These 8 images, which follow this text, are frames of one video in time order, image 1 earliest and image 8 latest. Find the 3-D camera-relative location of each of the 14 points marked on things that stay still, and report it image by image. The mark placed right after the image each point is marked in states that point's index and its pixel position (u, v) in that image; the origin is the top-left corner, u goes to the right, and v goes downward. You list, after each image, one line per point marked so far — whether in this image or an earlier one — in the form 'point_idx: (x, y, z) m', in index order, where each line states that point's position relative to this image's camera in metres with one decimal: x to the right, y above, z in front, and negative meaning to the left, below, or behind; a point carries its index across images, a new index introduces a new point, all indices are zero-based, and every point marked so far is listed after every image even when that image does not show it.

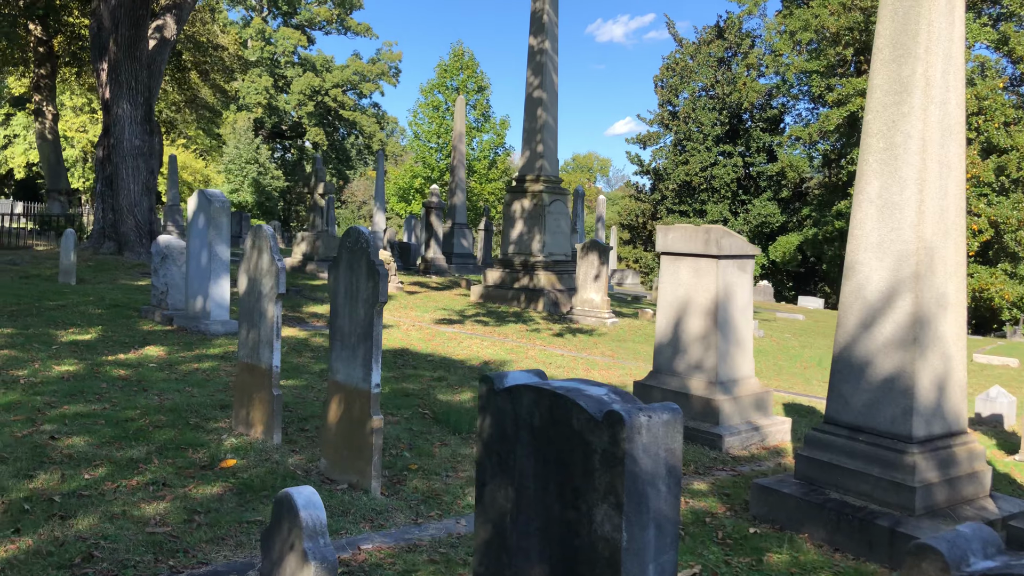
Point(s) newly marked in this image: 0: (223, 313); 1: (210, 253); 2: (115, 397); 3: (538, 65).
0: (-2.9, -0.3, +8.4) m
1: (-3.0, +0.3, +8.3) m
2: (-2.6, -0.7, +5.5) m
3: (+0.4, +3.7, +13.8) m
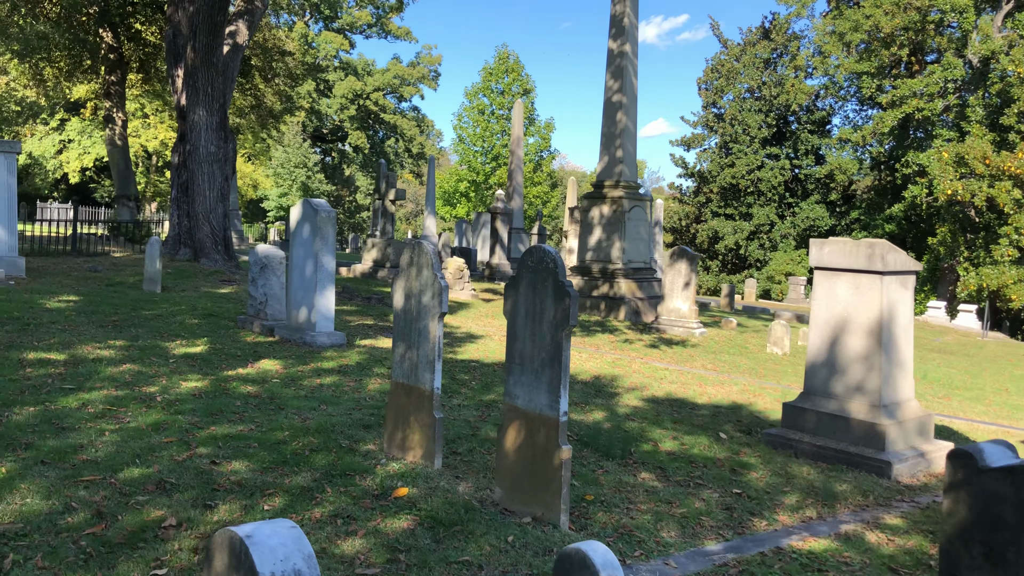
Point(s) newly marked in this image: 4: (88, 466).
0: (-1.8, -0.4, +8.3) m
1: (-1.9, +0.2, +8.2) m
2: (-1.6, -0.8, +5.4) m
3: (+1.7, +3.5, +13.5) m
4: (-2.1, -0.9, +4.2) m
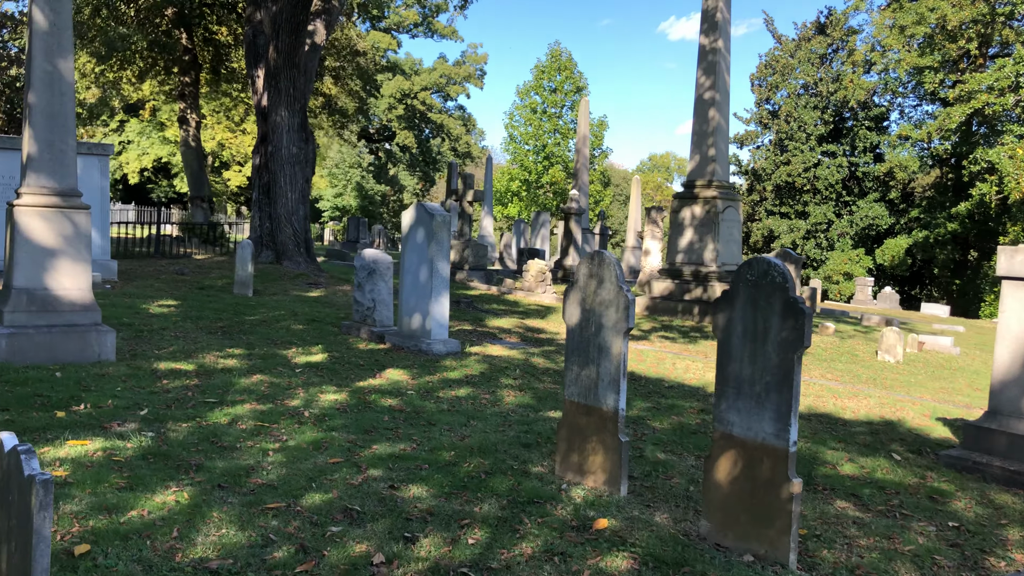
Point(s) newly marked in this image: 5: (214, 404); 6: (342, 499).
0: (-0.7, -0.4, +8.0) m
1: (-0.8, +0.2, +7.9) m
2: (-0.6, -0.9, +5.1) m
3: (+3.1, +3.5, +13.1) m
4: (-1.2, -1.0, +4.0) m
5: (-1.9, -0.7, +5.4) m
6: (-0.8, -1.0, +4.0) m
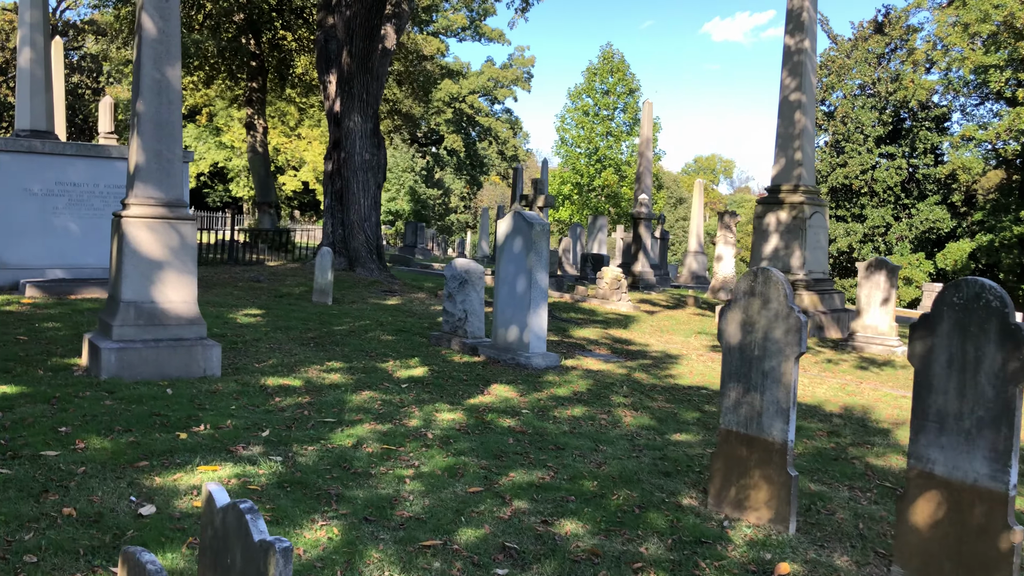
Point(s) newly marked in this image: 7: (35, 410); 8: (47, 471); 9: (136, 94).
0: (+0.3, -0.5, +7.7) m
1: (+0.1, +0.1, +7.6) m
2: (+0.2, -1.0, +4.8) m
3: (+4.3, +3.3, +12.6) m
4: (-0.4, -1.1, +3.7) m
5: (-1.1, -0.8, +5.2) m
6: (-0.1, -1.1, +3.7) m
7: (-2.8, -0.7, +4.9) m
8: (-2.2, -0.9, +4.0) m
9: (-2.7, +1.4, +6.0) m
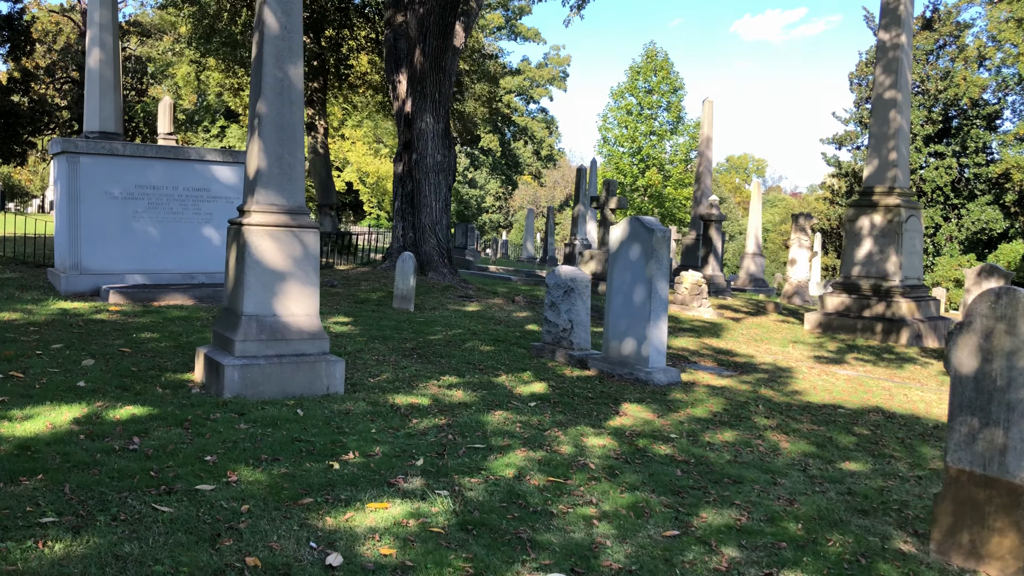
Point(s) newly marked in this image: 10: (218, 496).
0: (+1.3, -0.6, +7.3) m
1: (+1.2, 0.0, +7.2) m
2: (+1.1, -1.1, +4.4) m
3: (+5.4, +3.2, +12.1) m
4: (+0.5, -1.1, +3.3) m
5: (-0.2, -0.9, +4.8) m
6: (+0.8, -1.2, +3.3) m
7: (-1.8, -0.8, +4.6) m
8: (-1.3, -1.0, +3.6) m
9: (-1.7, +1.3, +5.7) m
10: (-1.3, -0.9, +3.8) m
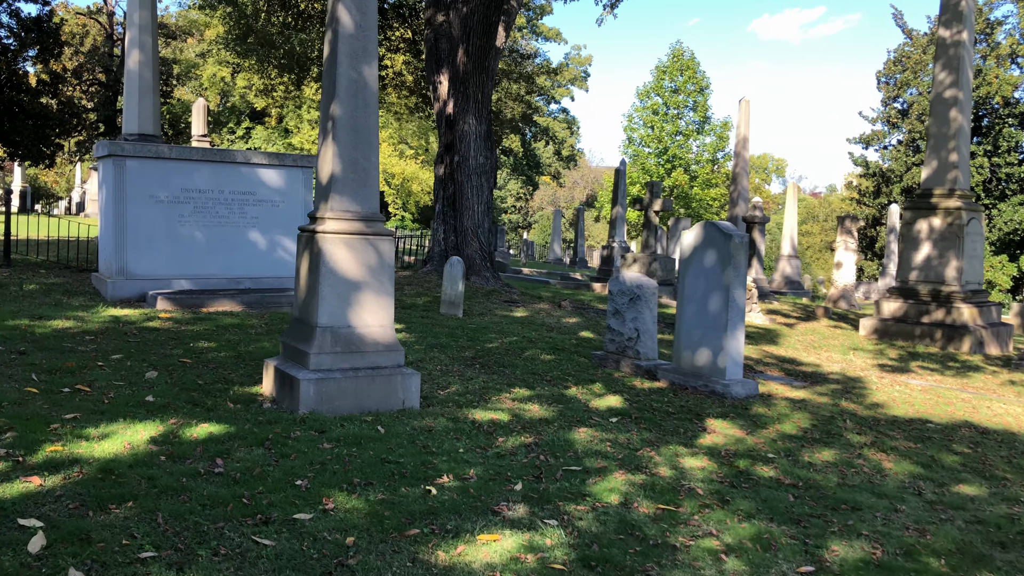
0: (+1.9, -0.7, +7.0) m
1: (+1.7, -0.1, +6.9) m
2: (+1.6, -1.1, +4.1) m
3: (+6.1, +3.2, +11.7) m
4: (+1.0, -1.2, +3.0) m
5: (+0.4, -1.0, +4.5) m
6: (+1.3, -1.2, +3.0) m
7: (-1.3, -0.9, +4.3) m
8: (-0.8, -1.0, +3.4) m
9: (-1.2, +1.2, +5.4) m
10: (-0.8, -1.0, +3.5) m
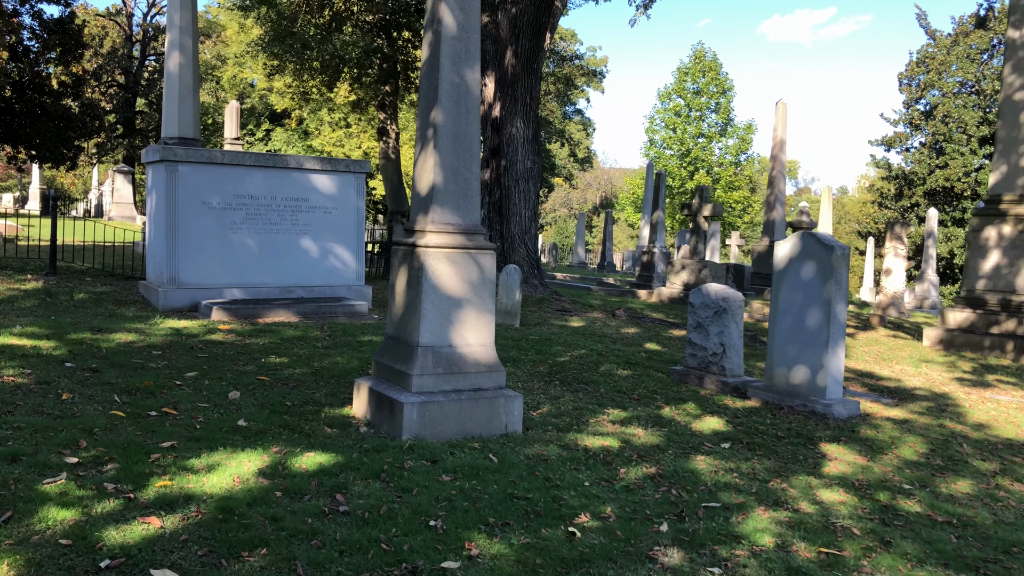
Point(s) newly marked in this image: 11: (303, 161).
0: (+2.5, -0.8, +6.7) m
1: (+2.4, -0.2, +6.5) m
2: (+2.3, -1.2, +3.7) m
3: (+6.9, +3.0, +11.3) m
4: (+1.6, -1.3, +2.7) m
5: (+1.0, -1.1, +4.2) m
6: (+2.0, -1.4, +2.6) m
7: (-0.7, -1.0, +4.0) m
8: (-0.1, -1.1, +3.1) m
9: (-0.5, +1.1, +5.1) m
10: (-0.2, -1.1, +3.2) m
11: (-2.5, +1.5, +10.1) m
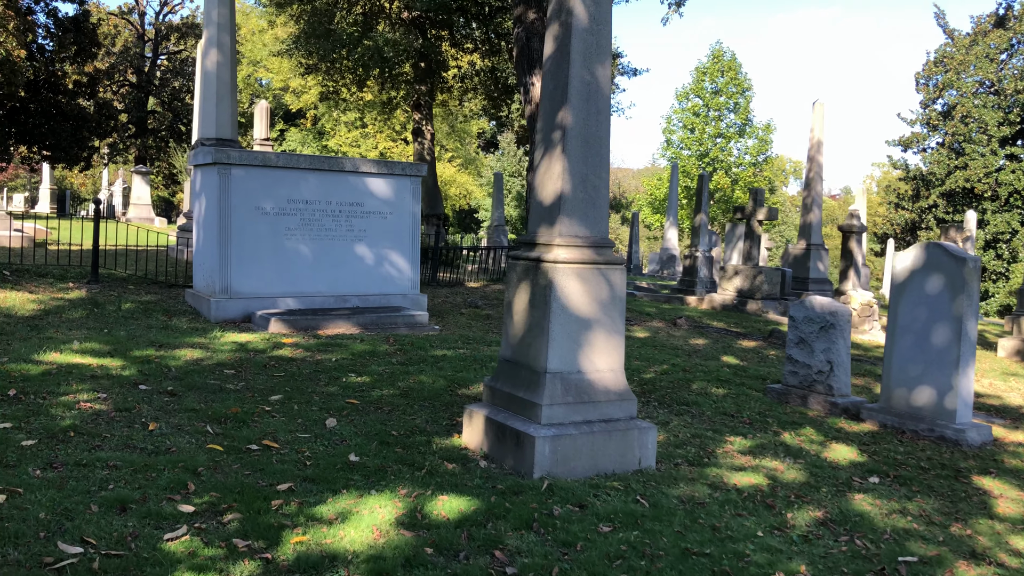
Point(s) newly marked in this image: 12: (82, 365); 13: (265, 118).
0: (+3.3, -0.9, +6.1) m
1: (+3.2, -0.3, +6.0) m
2: (+3.0, -1.4, +3.2) m
3: (+7.6, +2.9, +10.8) m
4: (+2.4, -1.4, +2.2) m
5: (+1.8, -1.2, +3.7) m
6: (+2.7, -1.5, +2.1) m
7: (+0.1, -1.1, +3.5) m
8: (+0.6, -1.2, +2.6) m
9: (+0.3, +1.0, +4.6) m
10: (+0.6, -1.2, +2.7) m
11: (-1.7, +1.4, +9.6) m
12: (-3.1, -0.6, +6.0) m
13: (-5.2, +3.6, +17.9) m
